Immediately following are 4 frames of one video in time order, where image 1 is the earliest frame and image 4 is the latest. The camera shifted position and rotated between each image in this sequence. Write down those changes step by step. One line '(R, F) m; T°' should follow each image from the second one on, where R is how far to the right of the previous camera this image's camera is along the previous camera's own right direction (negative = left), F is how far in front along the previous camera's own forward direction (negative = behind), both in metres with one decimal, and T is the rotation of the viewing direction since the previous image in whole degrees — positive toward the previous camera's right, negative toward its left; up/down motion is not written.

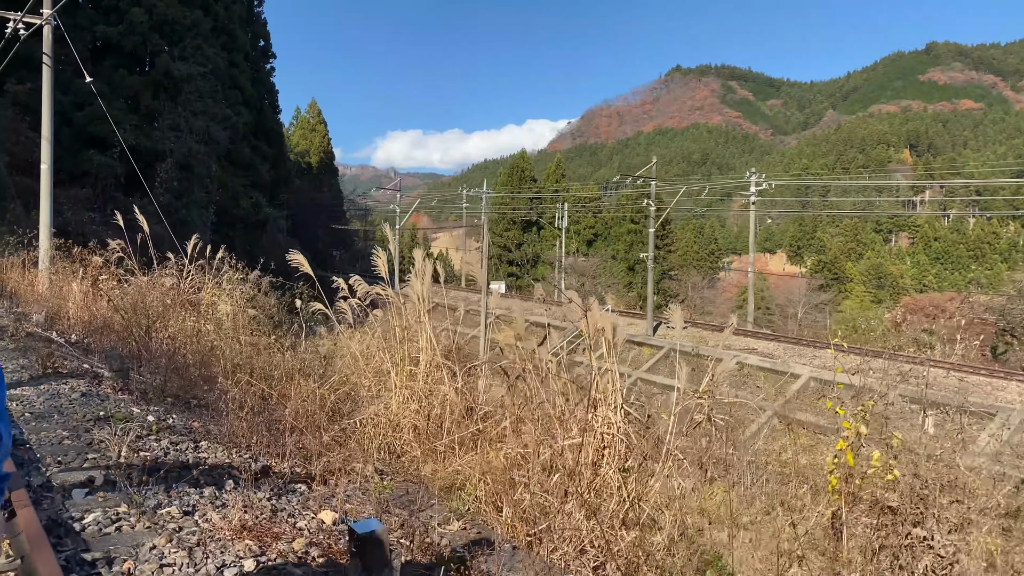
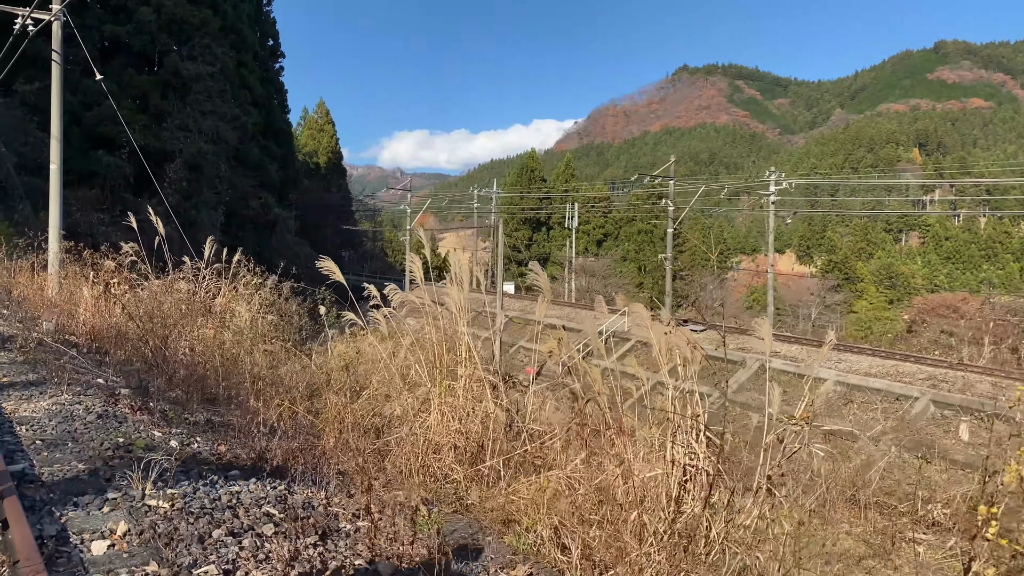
(-0.2, +0.3) m; 0°
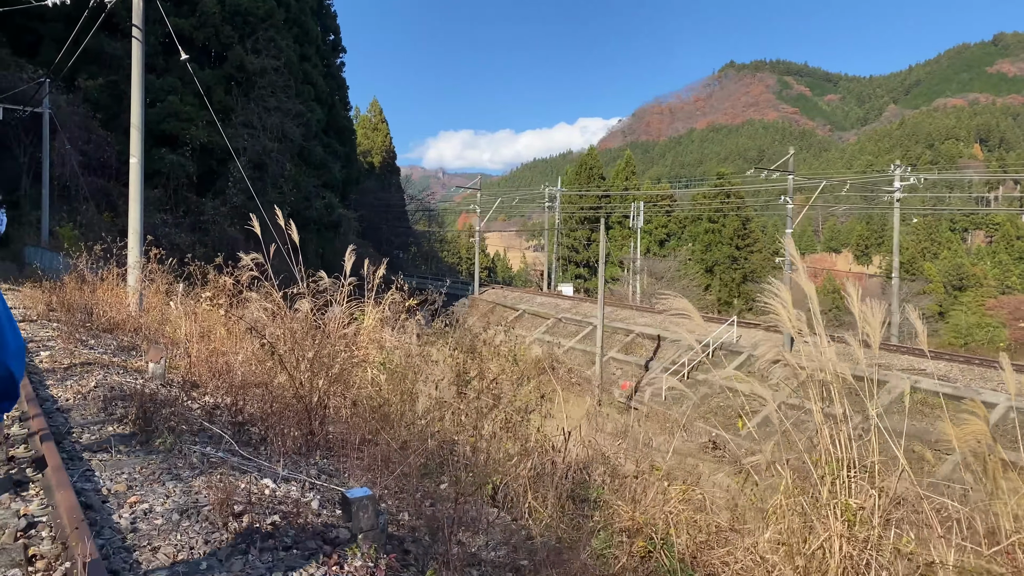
(-1.0, +1.3) m; -3°
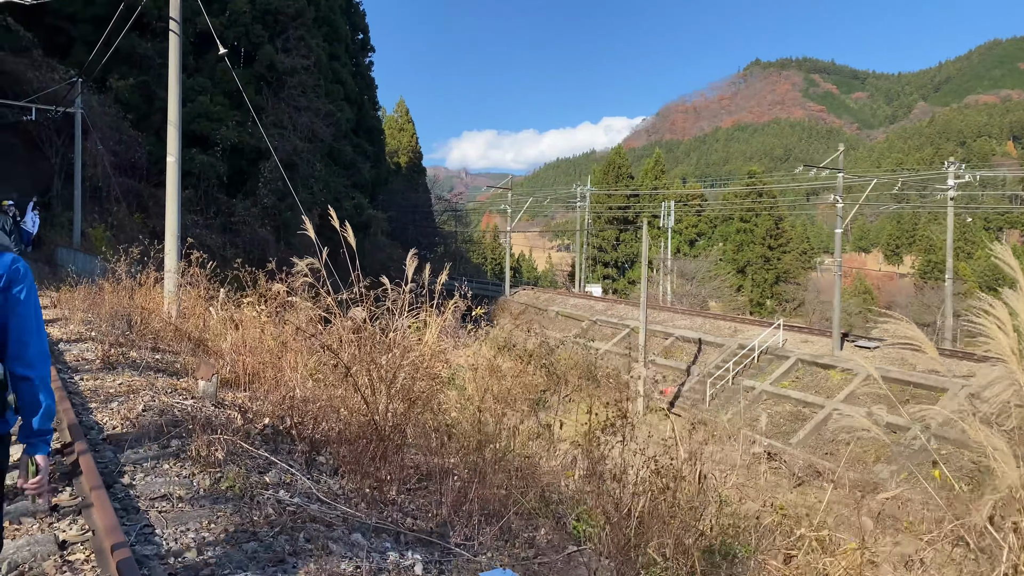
(-0.3, +0.4) m; -2°
